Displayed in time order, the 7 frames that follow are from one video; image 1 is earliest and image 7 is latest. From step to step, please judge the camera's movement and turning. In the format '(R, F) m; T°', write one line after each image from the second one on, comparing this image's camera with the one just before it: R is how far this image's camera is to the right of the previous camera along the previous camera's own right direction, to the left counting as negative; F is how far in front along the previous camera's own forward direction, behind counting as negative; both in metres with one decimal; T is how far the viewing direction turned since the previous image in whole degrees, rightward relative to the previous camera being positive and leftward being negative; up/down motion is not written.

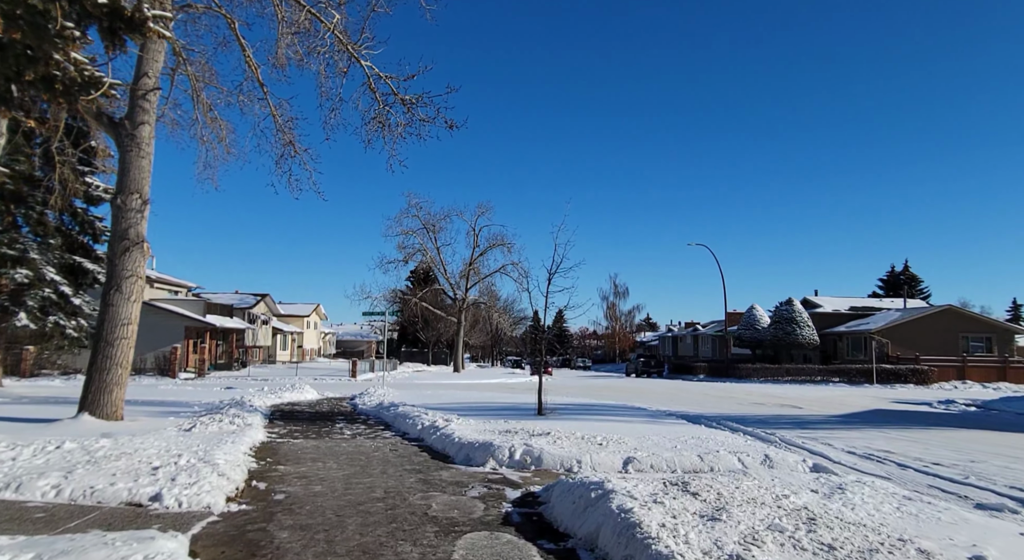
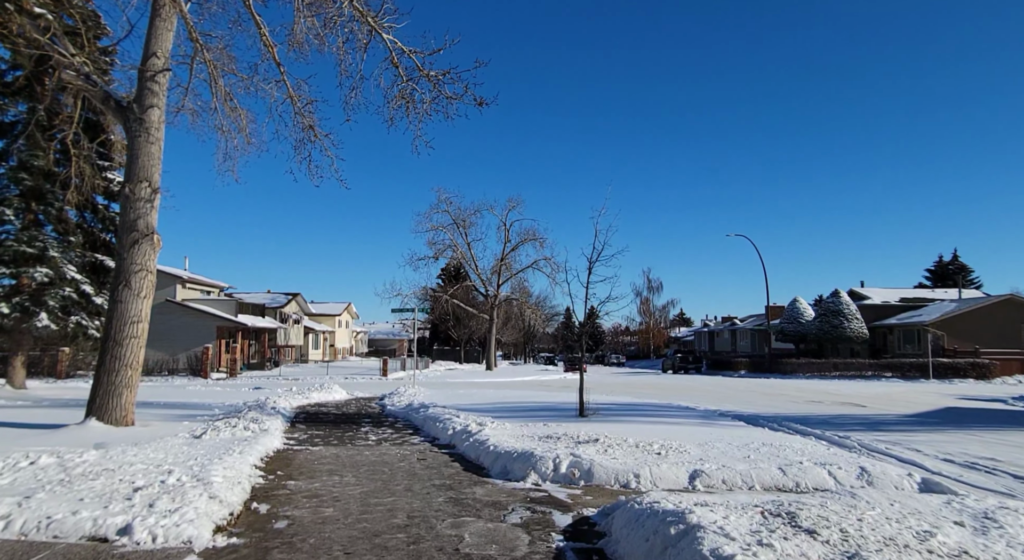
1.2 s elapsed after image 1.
(-0.1, +1.2) m; -3°
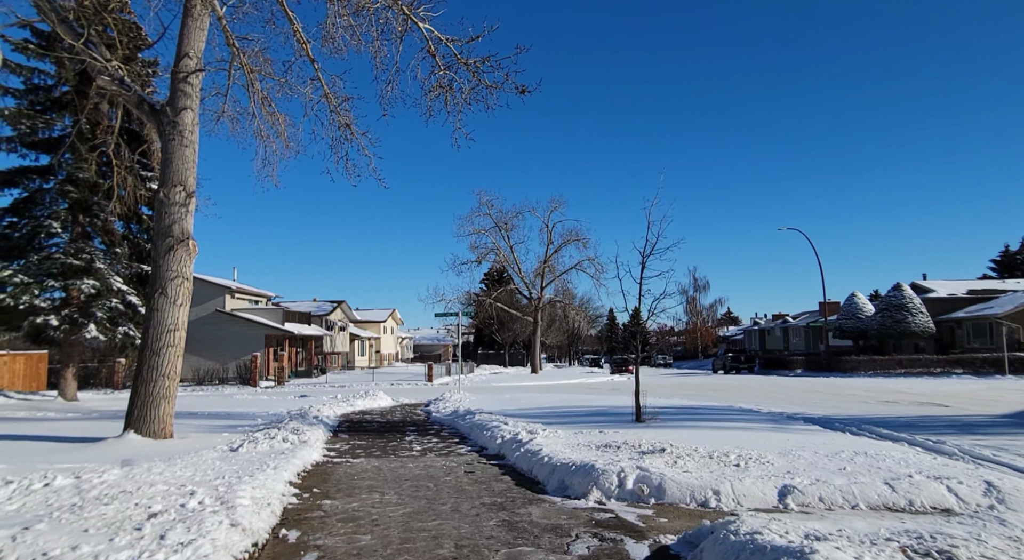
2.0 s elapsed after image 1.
(-0.1, +0.8) m; -4°
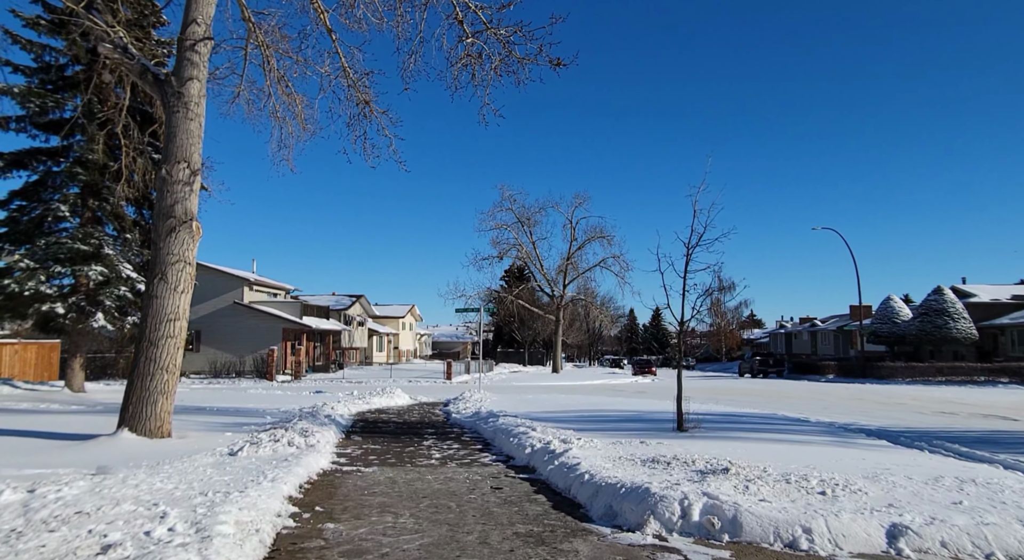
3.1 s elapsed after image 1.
(-0.2, +1.1) m; -2°
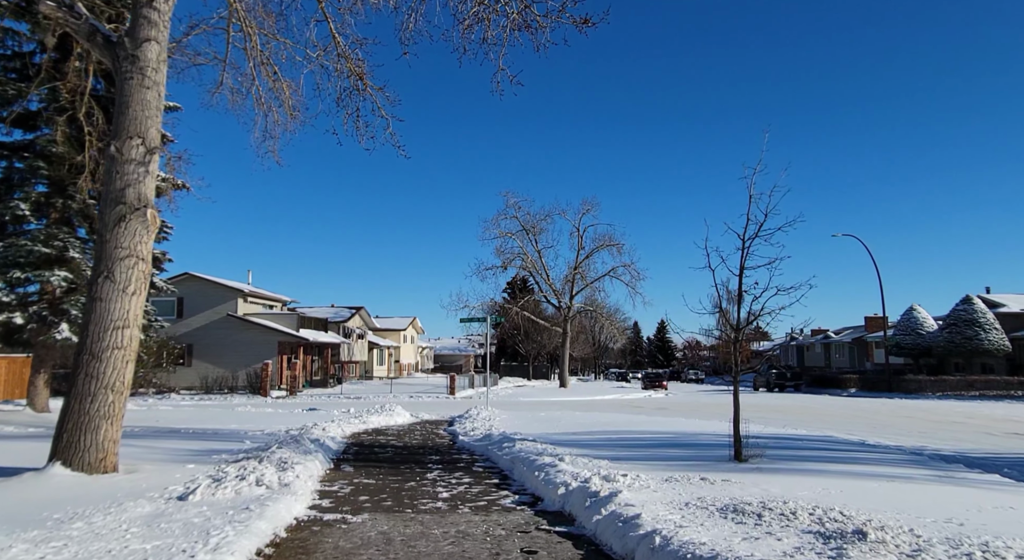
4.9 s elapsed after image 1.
(-0.3, +1.9) m; 0°
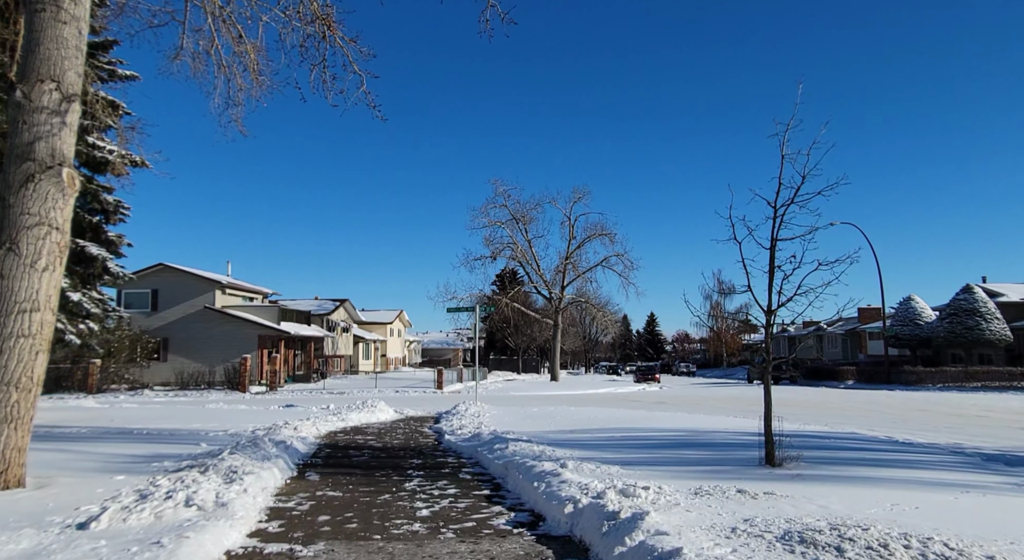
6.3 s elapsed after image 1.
(-0.1, +1.4) m; +1°
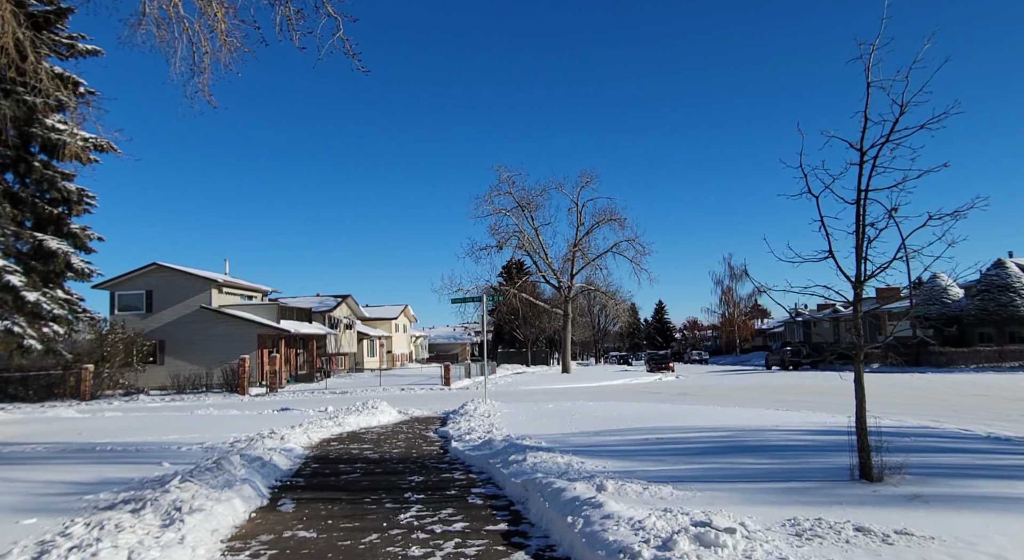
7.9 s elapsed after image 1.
(-0.1, +1.7) m; -1°
